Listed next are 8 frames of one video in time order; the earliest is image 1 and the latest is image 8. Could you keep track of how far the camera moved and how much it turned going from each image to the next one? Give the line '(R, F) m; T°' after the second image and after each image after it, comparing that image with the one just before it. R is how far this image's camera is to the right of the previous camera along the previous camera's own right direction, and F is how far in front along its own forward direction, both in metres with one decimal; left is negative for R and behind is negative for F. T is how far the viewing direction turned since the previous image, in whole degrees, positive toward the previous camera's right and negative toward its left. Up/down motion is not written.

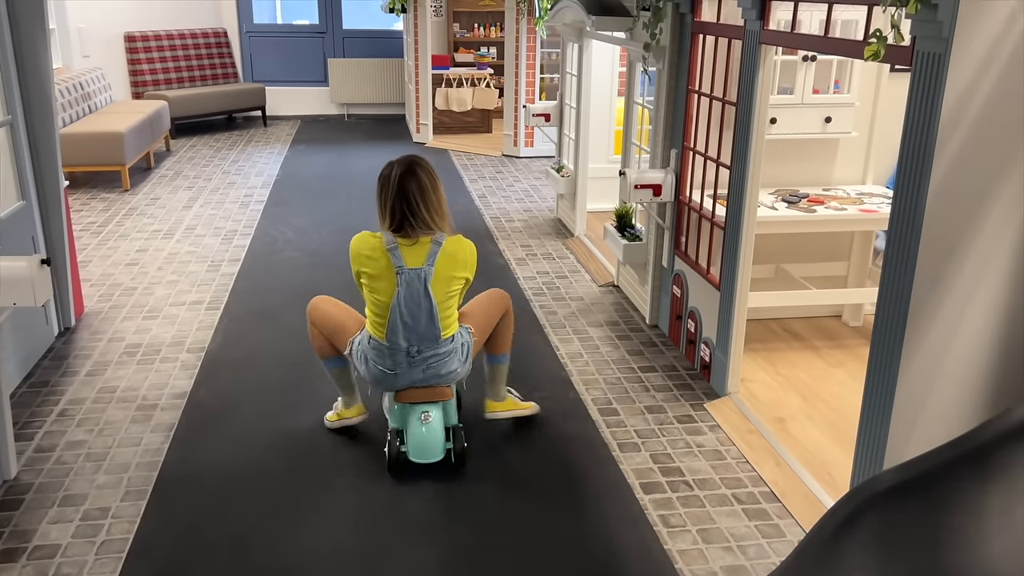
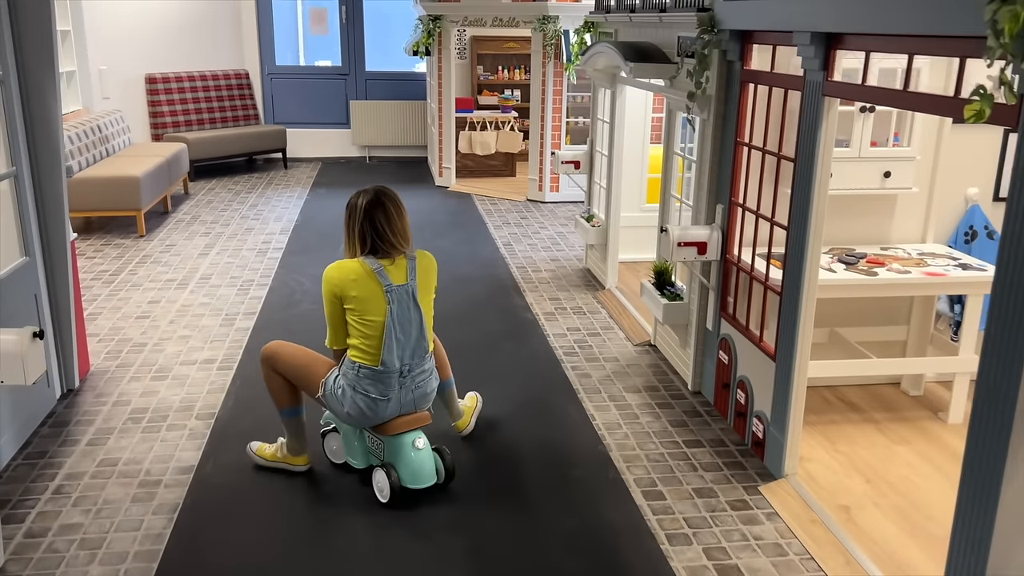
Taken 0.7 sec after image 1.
(-0.1, +0.3) m; -1°
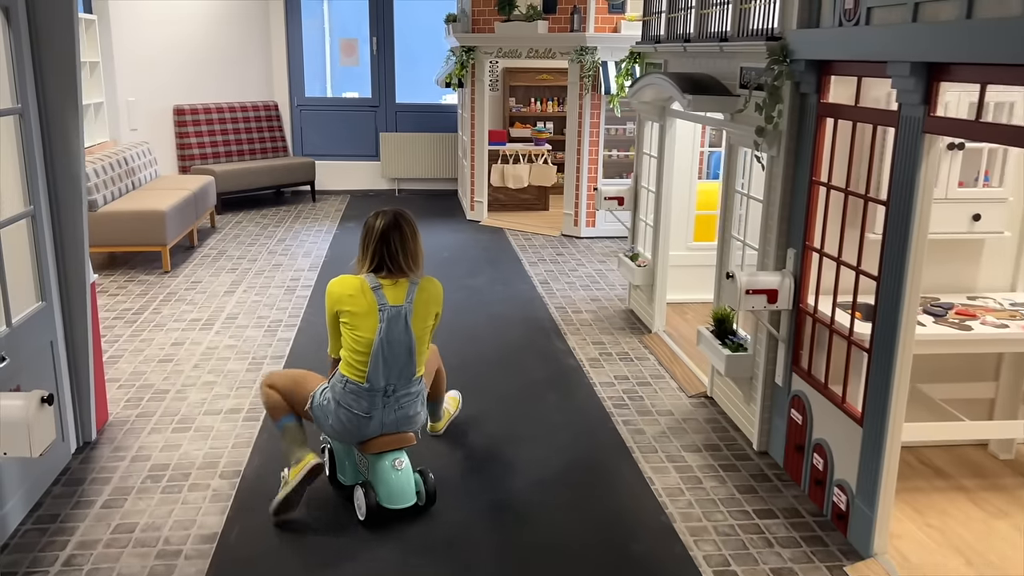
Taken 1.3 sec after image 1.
(-0.1, +0.3) m; -1°
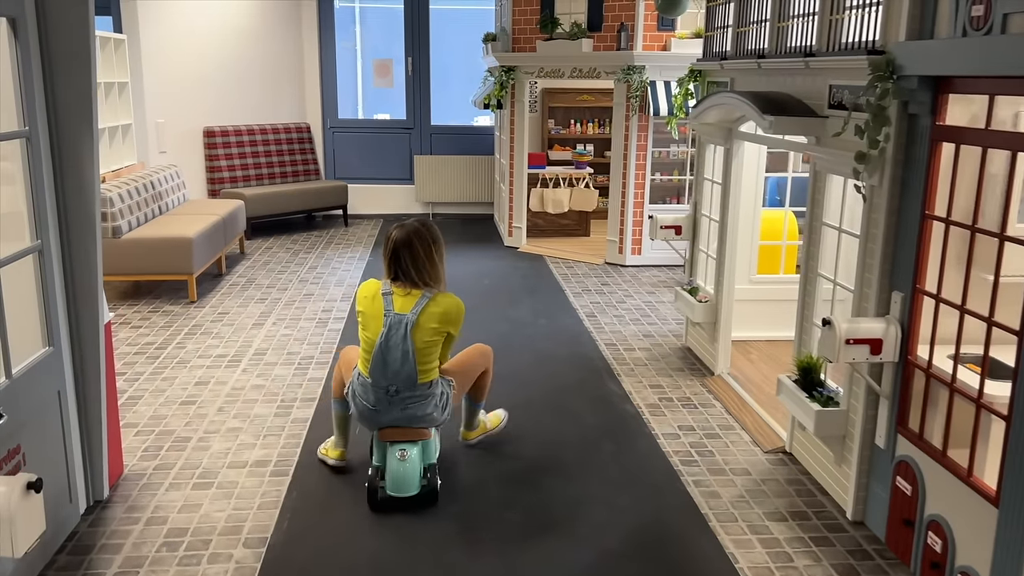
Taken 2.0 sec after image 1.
(-0.1, +0.4) m; -2°
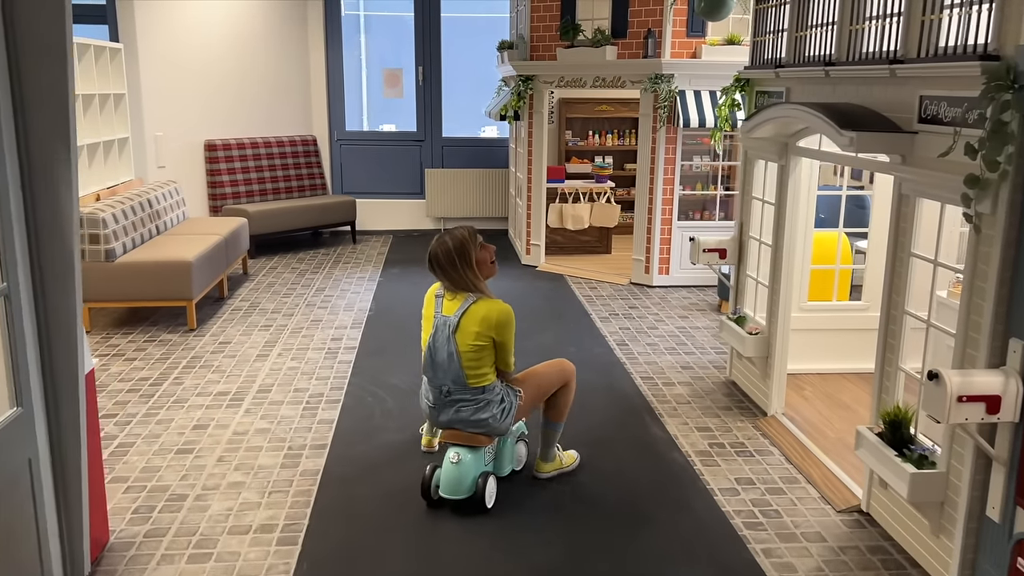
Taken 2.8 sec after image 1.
(-0.1, +0.5) m; 0°
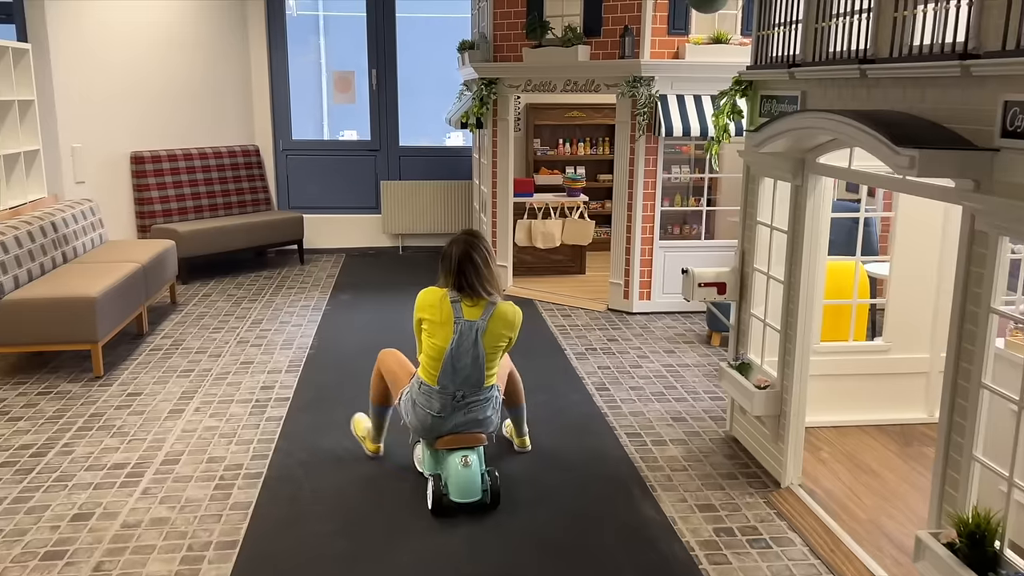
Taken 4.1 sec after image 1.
(+0.1, +0.8) m; +2°
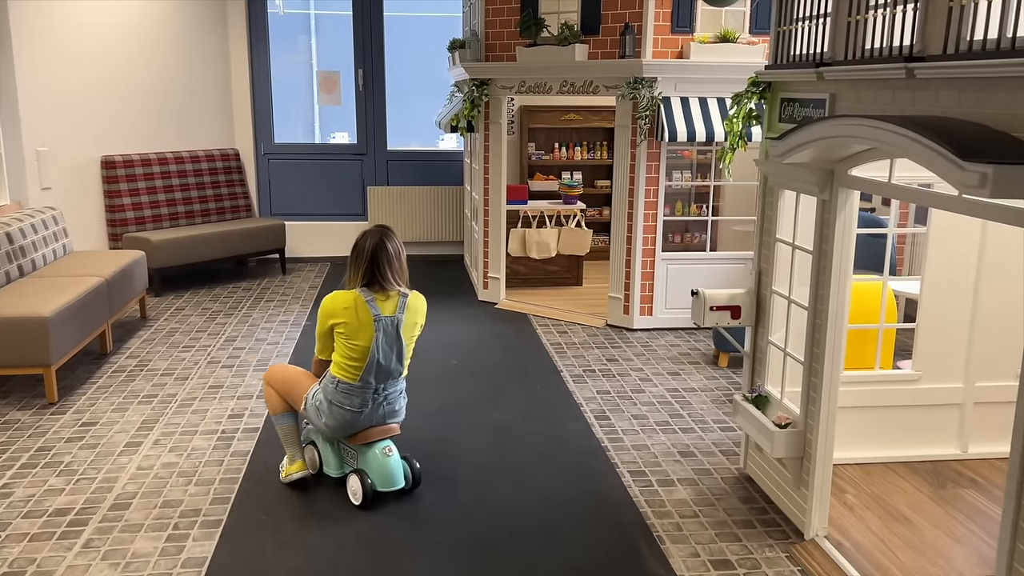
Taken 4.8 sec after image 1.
(0.0, +0.4) m; 0°
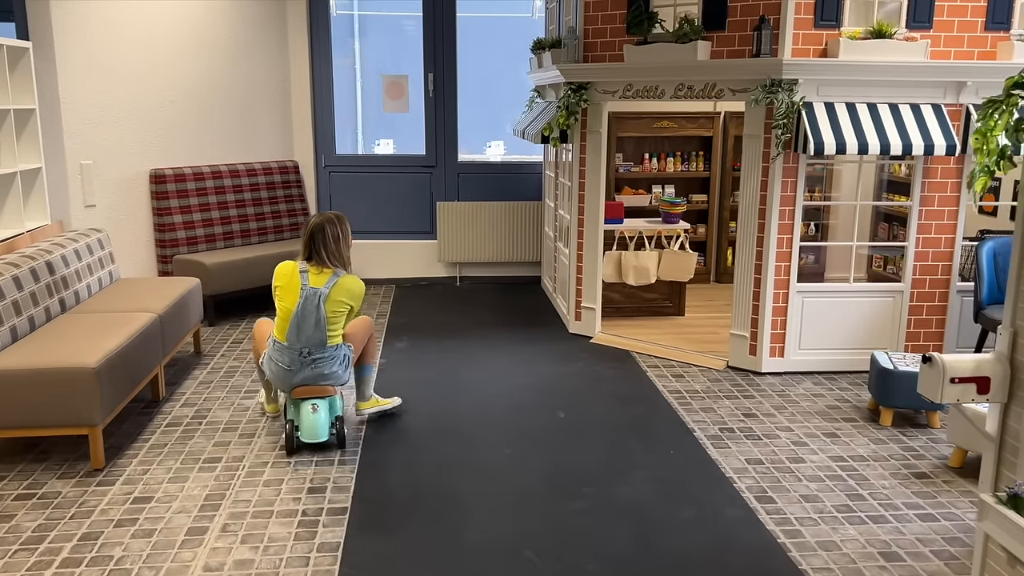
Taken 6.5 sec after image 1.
(-0.5, +0.8) m; -2°
